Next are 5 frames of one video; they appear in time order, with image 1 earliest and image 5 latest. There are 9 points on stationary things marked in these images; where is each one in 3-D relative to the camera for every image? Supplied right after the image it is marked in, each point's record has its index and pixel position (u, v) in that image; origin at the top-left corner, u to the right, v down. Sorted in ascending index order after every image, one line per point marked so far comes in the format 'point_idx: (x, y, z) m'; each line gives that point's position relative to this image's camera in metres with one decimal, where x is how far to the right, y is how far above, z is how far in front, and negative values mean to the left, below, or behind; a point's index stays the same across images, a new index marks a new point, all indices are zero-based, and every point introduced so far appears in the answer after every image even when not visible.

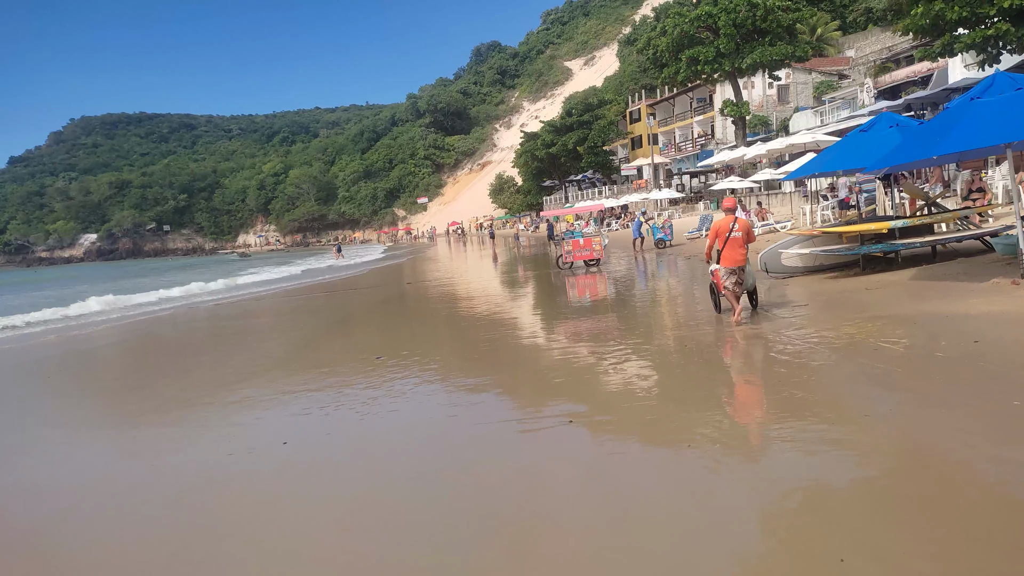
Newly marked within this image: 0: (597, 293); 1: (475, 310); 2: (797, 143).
0: (+2.0, -0.1, +13.7) m
1: (-0.8, -0.4, +15.3) m
2: (+9.0, +4.5, +19.2) m
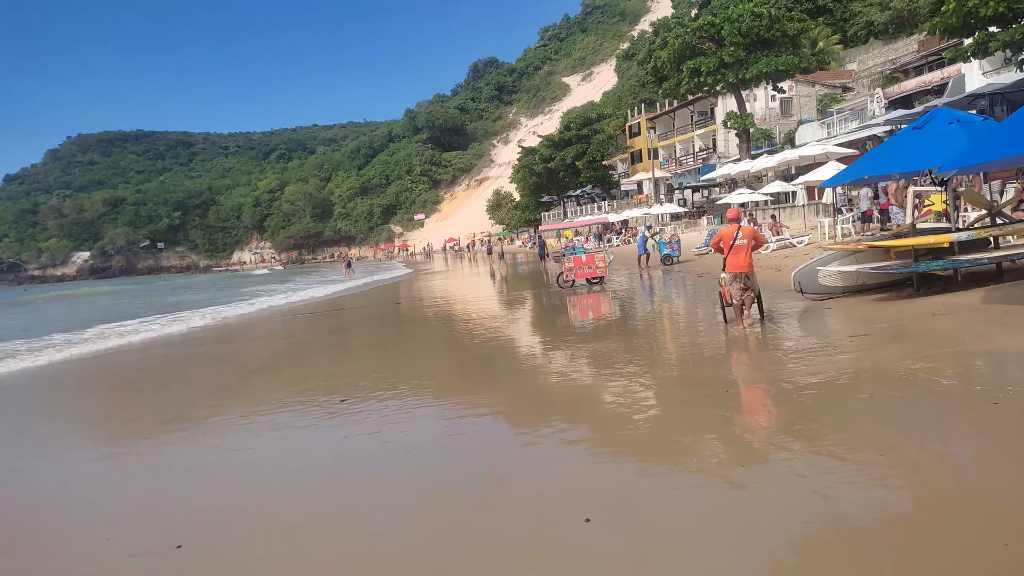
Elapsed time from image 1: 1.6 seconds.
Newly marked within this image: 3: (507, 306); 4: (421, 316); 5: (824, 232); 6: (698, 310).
0: (+1.9, -0.5, +12.7) m
1: (-0.9, -0.8, +14.3) m
2: (+8.9, +4.0, +18.4) m
3: (0.0, -0.4, +16.7) m
4: (-2.5, -0.7, +17.6) m
5: (+7.4, +1.3, +14.3) m
6: (+3.7, -0.3, +12.4) m
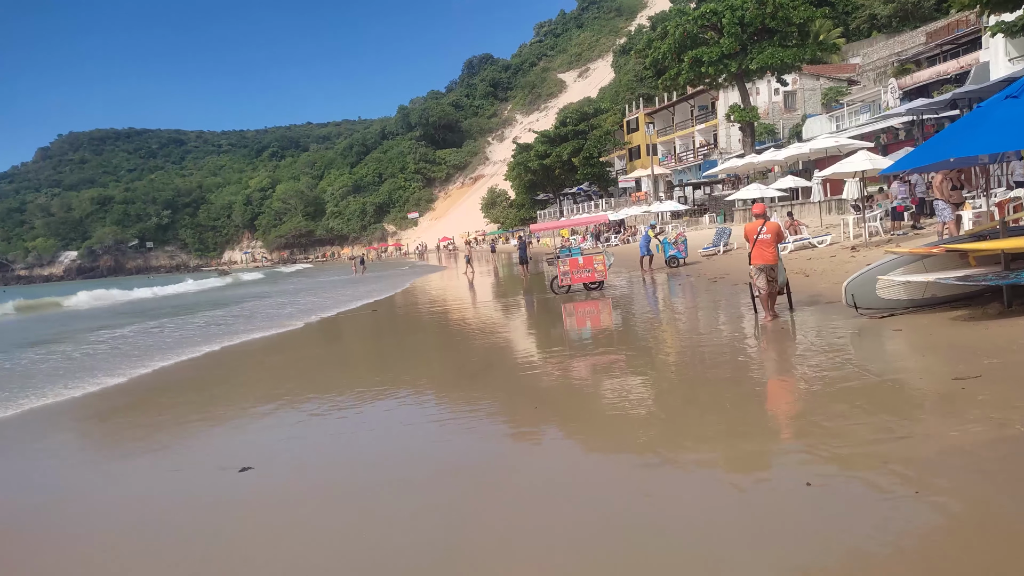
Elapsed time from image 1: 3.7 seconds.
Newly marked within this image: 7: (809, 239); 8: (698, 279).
0: (+1.7, -0.6, +11.6) m
1: (-1.1, -0.9, +13.1) m
2: (+8.6, +3.9, +17.3) m
3: (-0.2, -0.5, +15.5) m
4: (-2.7, -0.8, +16.4) m
5: (+7.2, +1.2, +13.2) m
6: (+3.5, -0.4, +11.2) m
7: (+6.0, +1.0, +12.3) m
8: (+4.4, +0.2, +14.5) m
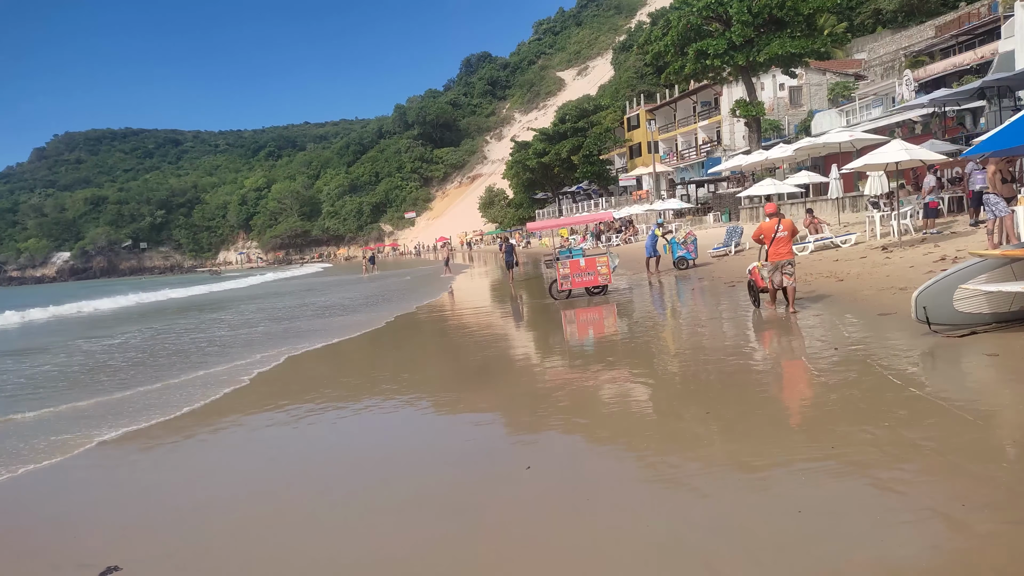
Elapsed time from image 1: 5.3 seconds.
0: (+1.6, -0.7, +10.7) m
1: (-1.2, -1.0, +12.2) m
2: (+8.5, +3.9, +16.4) m
3: (-0.3, -0.6, +14.6) m
4: (-2.8, -0.9, +15.5) m
5: (+7.1, +1.1, +12.3) m
6: (+3.4, -0.4, +10.3) m
7: (+5.9, +0.9, +11.4) m
8: (+4.3, +0.1, +13.6) m
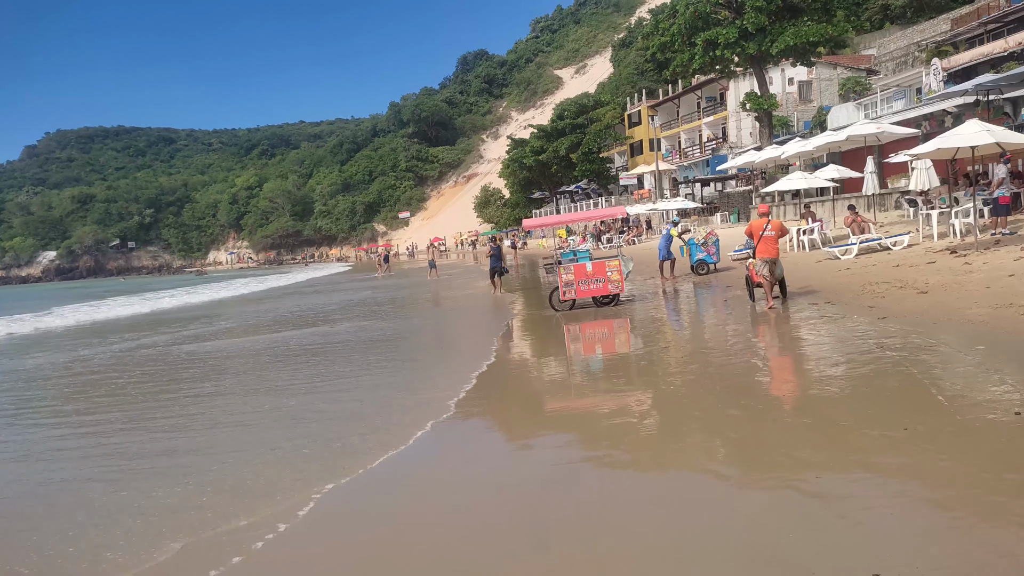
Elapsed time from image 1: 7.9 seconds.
0: (+1.5, -0.8, +9.3) m
1: (-1.3, -1.1, +10.8) m
2: (+8.4, +3.7, +15.0) m
3: (-0.4, -0.7, +13.2) m
4: (-2.9, -1.0, +14.0) m
5: (+7.0, +1.0, +10.9) m
6: (+3.3, -0.6, +8.9) m
7: (+5.8, +0.8, +10.1) m
8: (+4.2, 0.0, +12.2) m
